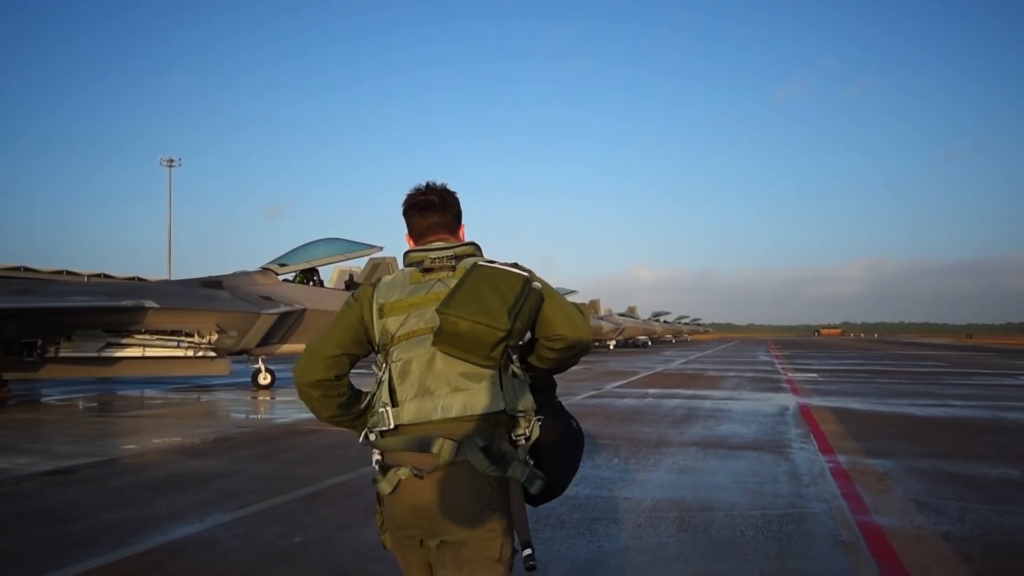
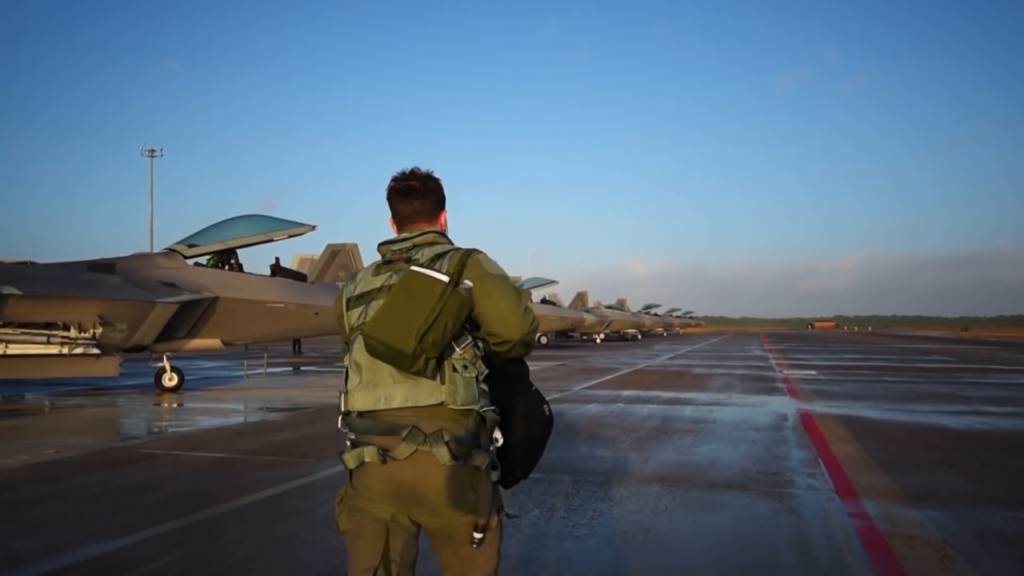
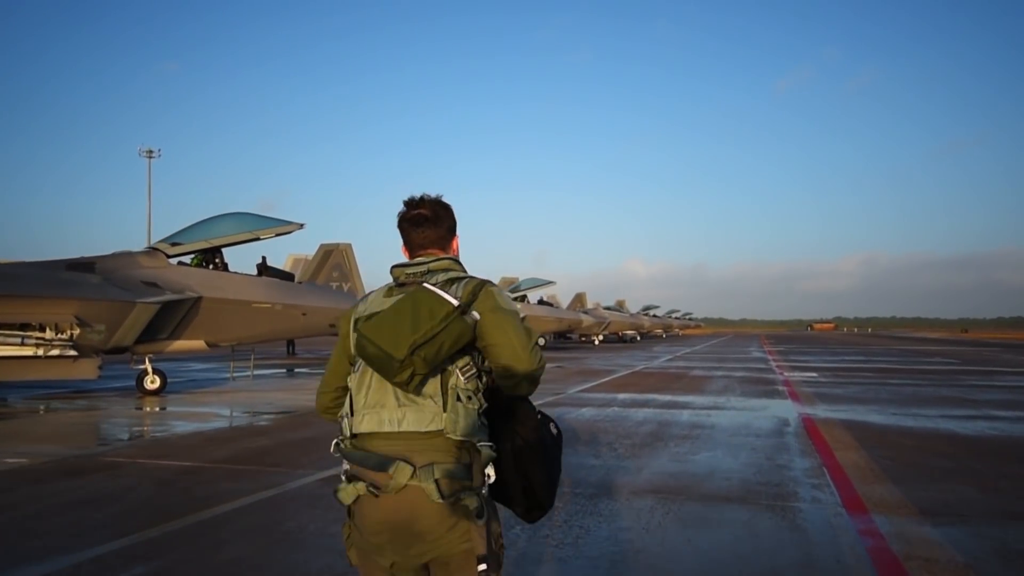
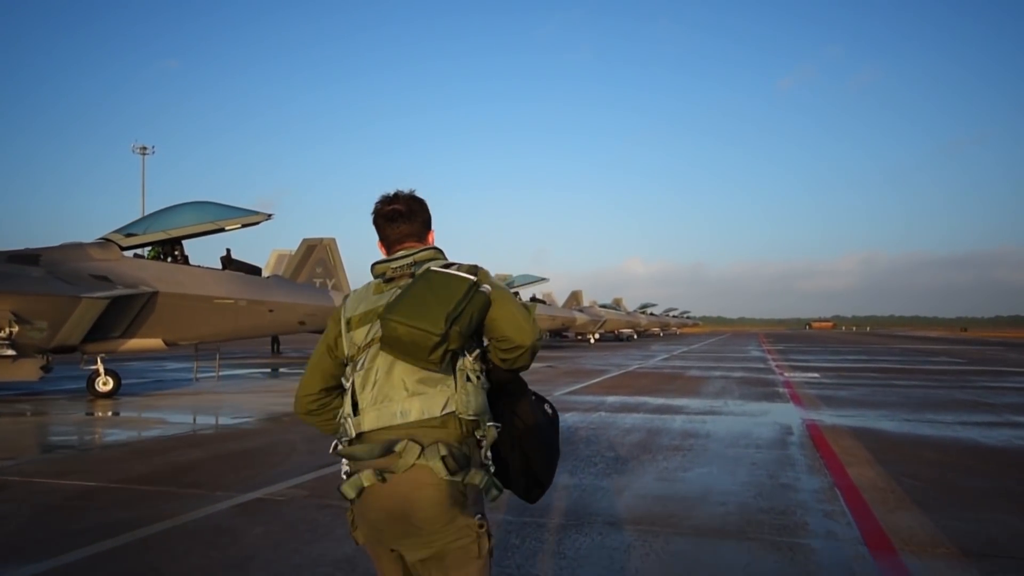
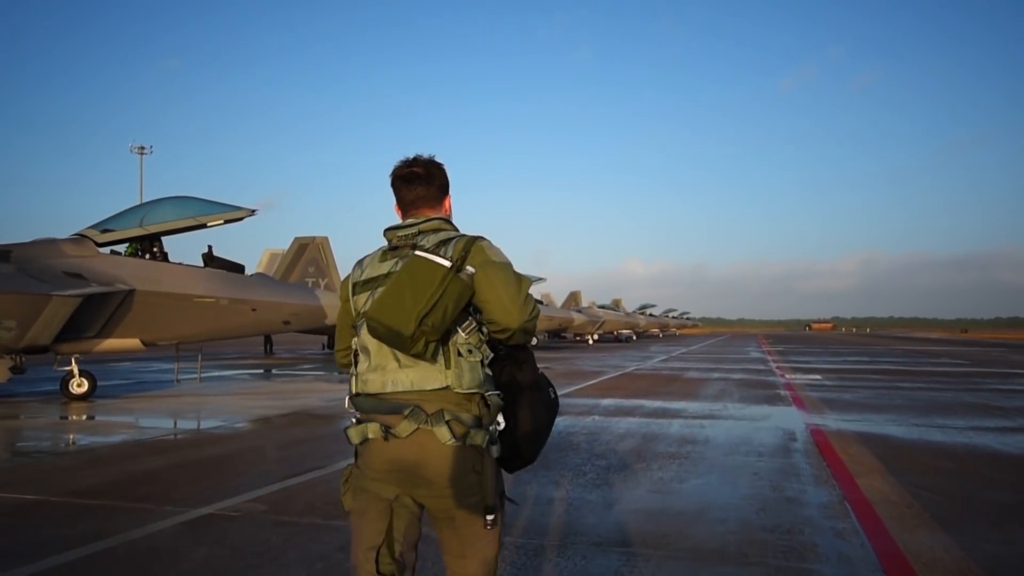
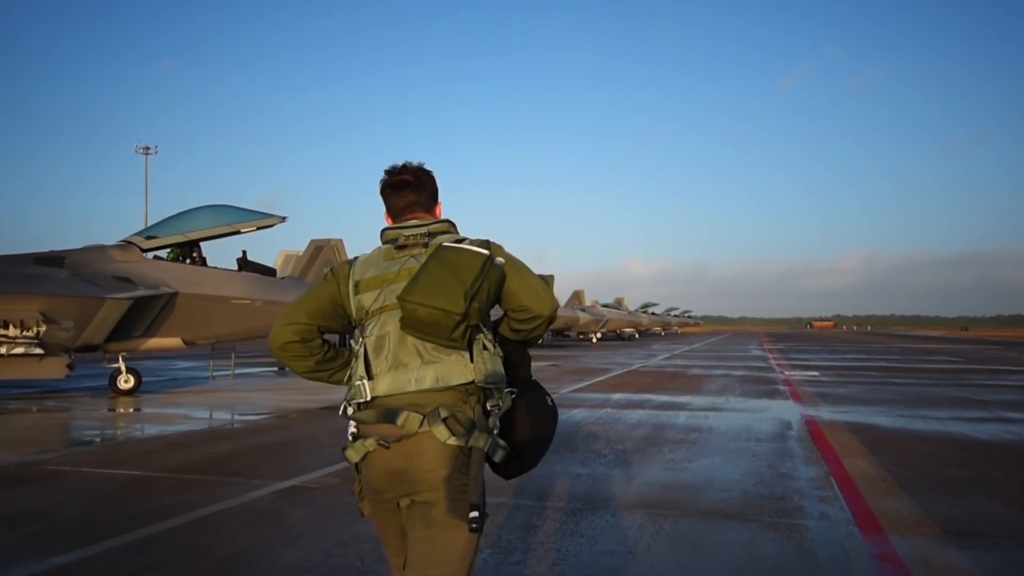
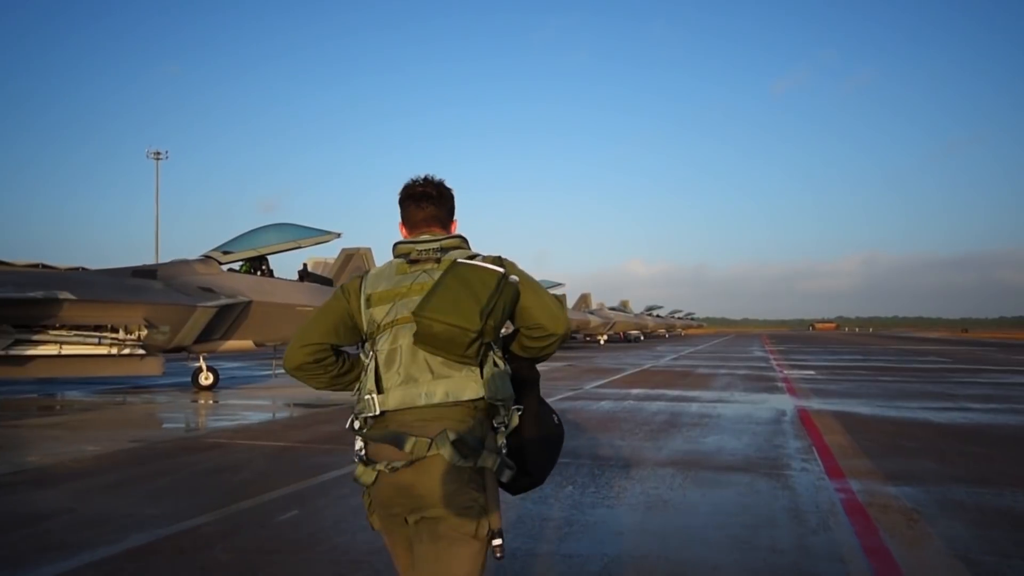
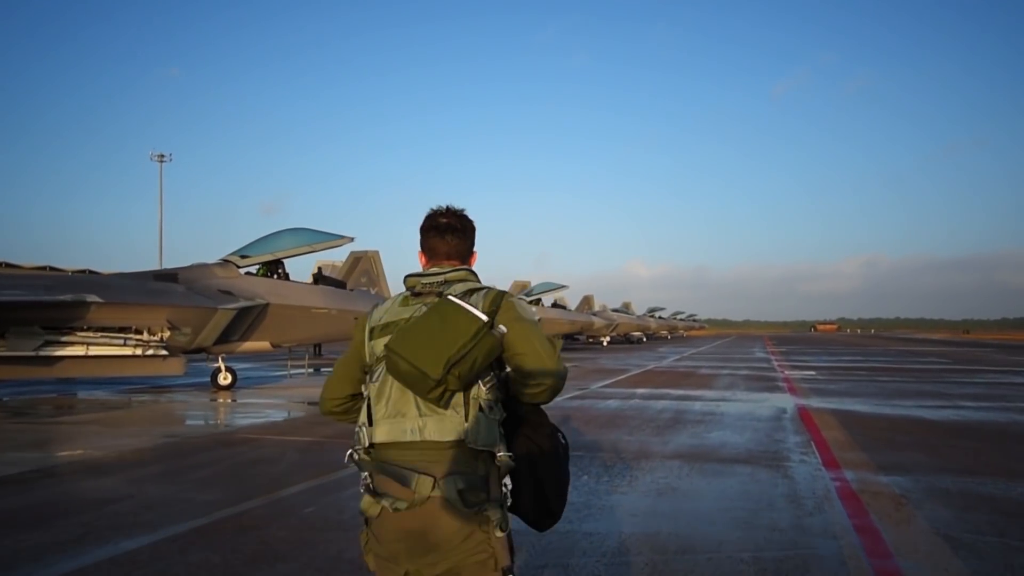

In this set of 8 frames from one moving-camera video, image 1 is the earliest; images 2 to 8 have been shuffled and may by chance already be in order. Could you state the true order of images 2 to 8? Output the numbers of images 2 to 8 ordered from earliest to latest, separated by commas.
8, 7, 2, 3, 6, 4, 5
